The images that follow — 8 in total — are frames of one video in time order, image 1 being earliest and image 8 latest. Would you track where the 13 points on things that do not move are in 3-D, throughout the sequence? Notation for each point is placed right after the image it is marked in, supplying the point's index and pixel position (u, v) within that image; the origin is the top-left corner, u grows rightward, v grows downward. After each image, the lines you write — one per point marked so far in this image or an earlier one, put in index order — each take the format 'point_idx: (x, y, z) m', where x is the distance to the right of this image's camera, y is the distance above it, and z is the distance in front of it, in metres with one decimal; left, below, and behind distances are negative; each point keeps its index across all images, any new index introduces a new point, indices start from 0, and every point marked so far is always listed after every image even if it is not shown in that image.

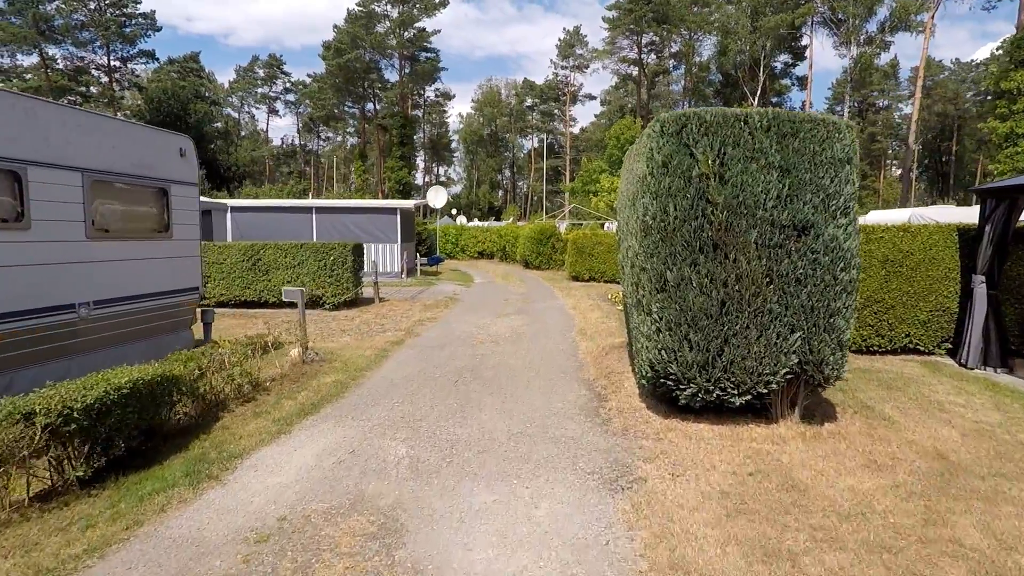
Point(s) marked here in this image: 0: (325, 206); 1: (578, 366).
0: (-6.3, +2.8, +19.9) m
1: (+0.8, -0.9, +7.0) m
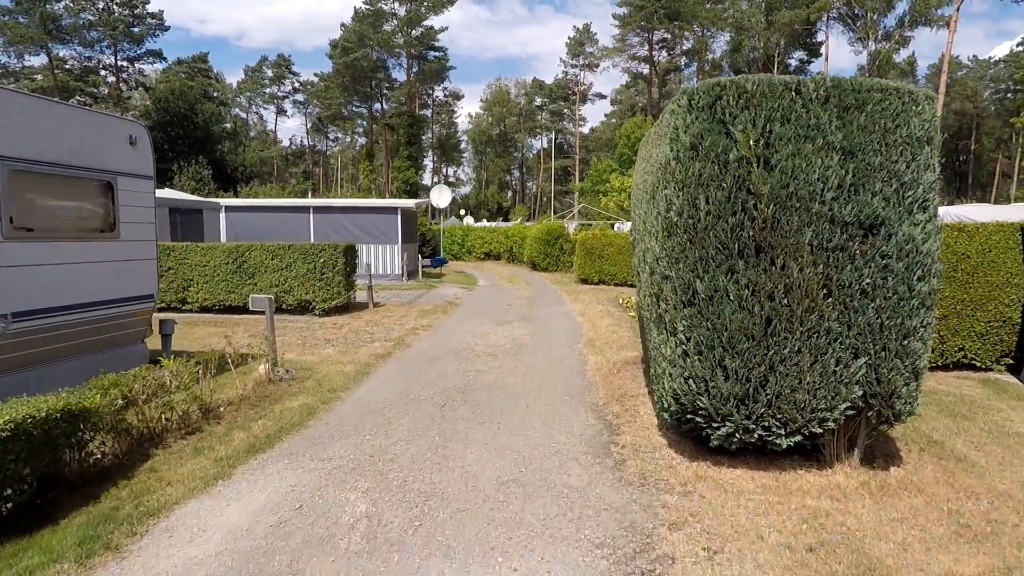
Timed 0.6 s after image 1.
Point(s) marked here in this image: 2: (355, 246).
0: (-6.1, +2.7, +19.1) m
1: (+0.8, -1.0, +6.1) m
2: (-3.4, +0.9, +12.3) m
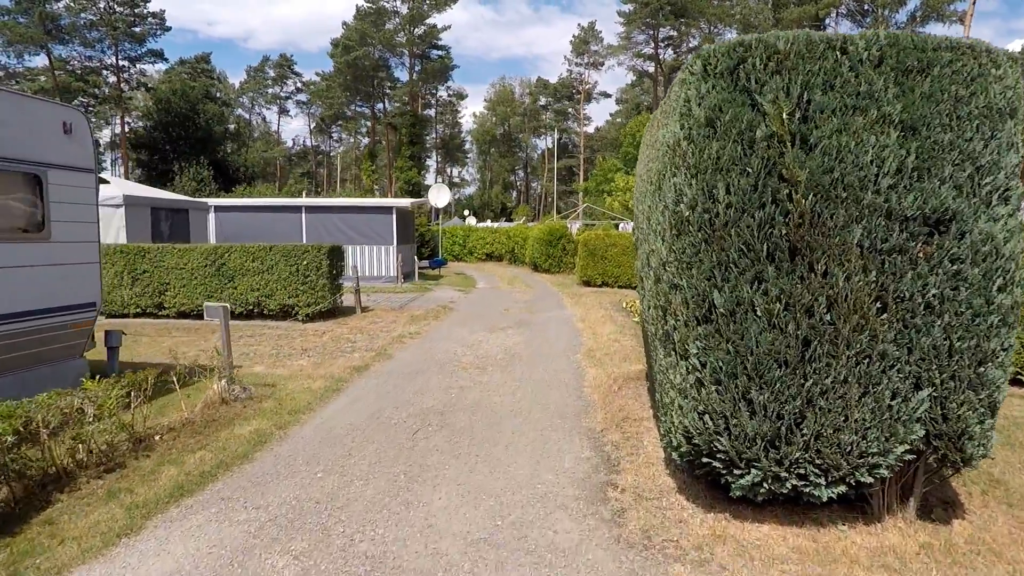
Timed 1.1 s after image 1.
0: (-6.1, +2.6, +18.4) m
1: (+0.6, -1.1, +5.3) m
2: (-3.4, +0.8, +11.6) m
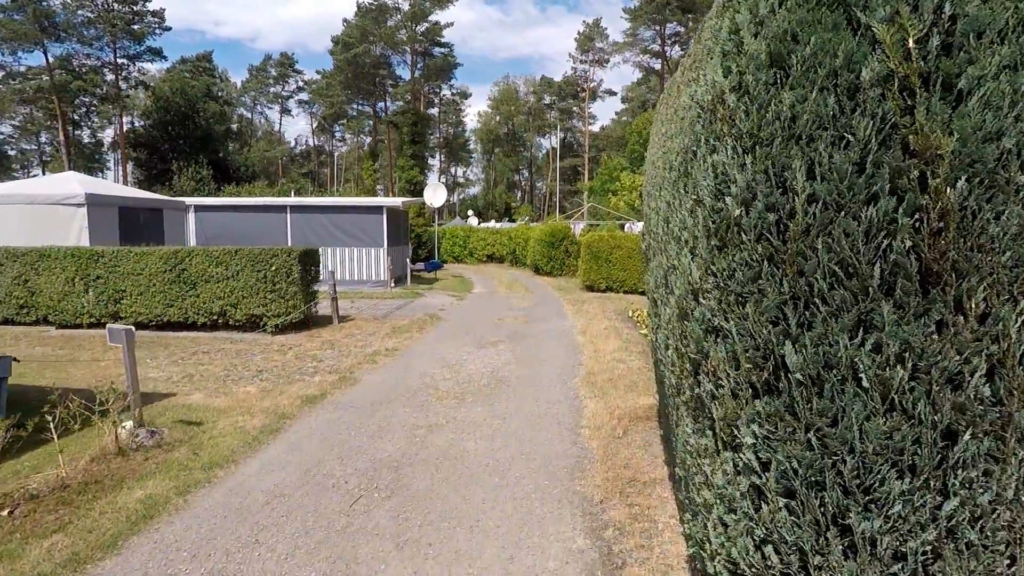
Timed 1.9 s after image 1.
0: (-6.2, +2.5, +17.3) m
1: (+0.5, -1.2, +4.2) m
2: (-3.5, +0.7, +10.5) m
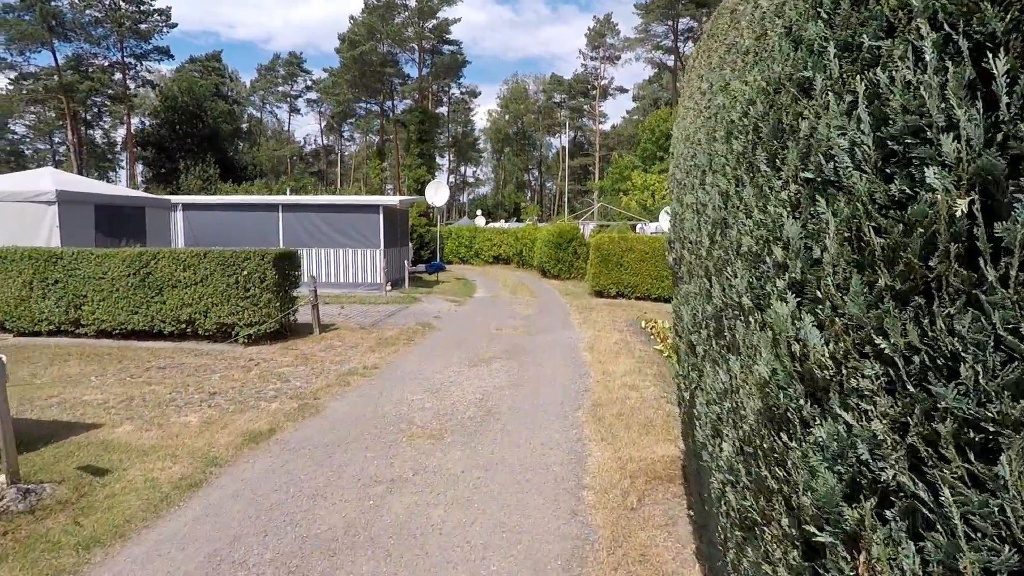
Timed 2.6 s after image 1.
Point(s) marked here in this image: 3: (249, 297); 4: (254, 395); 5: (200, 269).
0: (-6.0, +2.4, +16.3) m
1: (+0.3, -1.4, +3.1) m
2: (-3.6, +0.5, +9.5) m
3: (-4.0, -0.2, +9.0) m
4: (-2.7, -1.1, +6.3) m
5: (-4.8, +0.3, +9.1) m
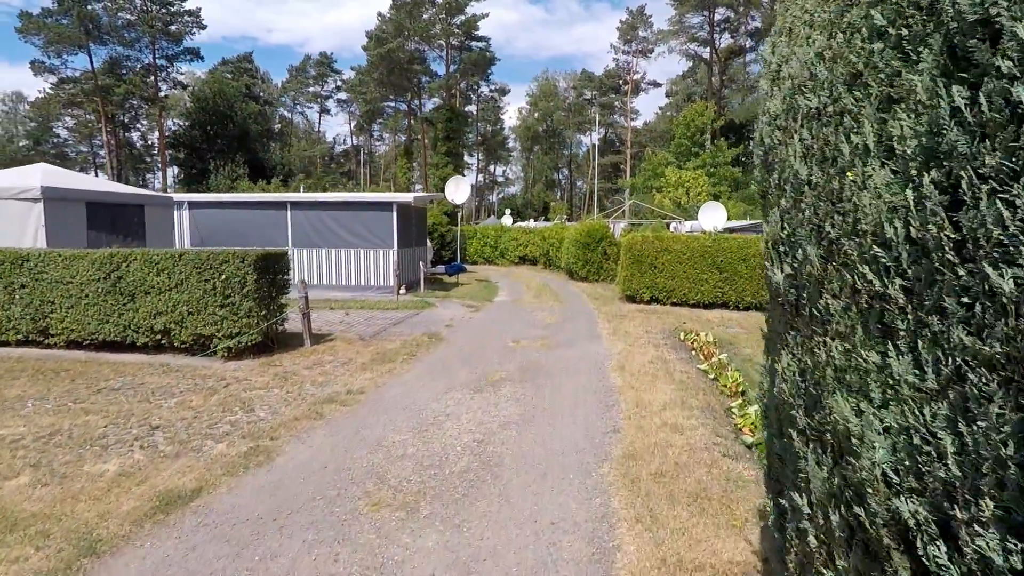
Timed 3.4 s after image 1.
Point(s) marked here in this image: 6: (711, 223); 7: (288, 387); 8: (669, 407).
0: (-5.5, +2.3, +15.3) m
1: (+0.2, -1.5, +1.8) m
2: (-3.3, +0.5, +8.3) m
3: (-3.8, -0.2, +7.9) m
4: (-2.7, -1.2, +5.1) m
5: (-4.6, +0.2, +8.0) m
6: (+5.2, +1.7, +15.4) m
7: (-2.5, -1.1, +6.7) m
8: (+1.5, -1.1, +5.6) m
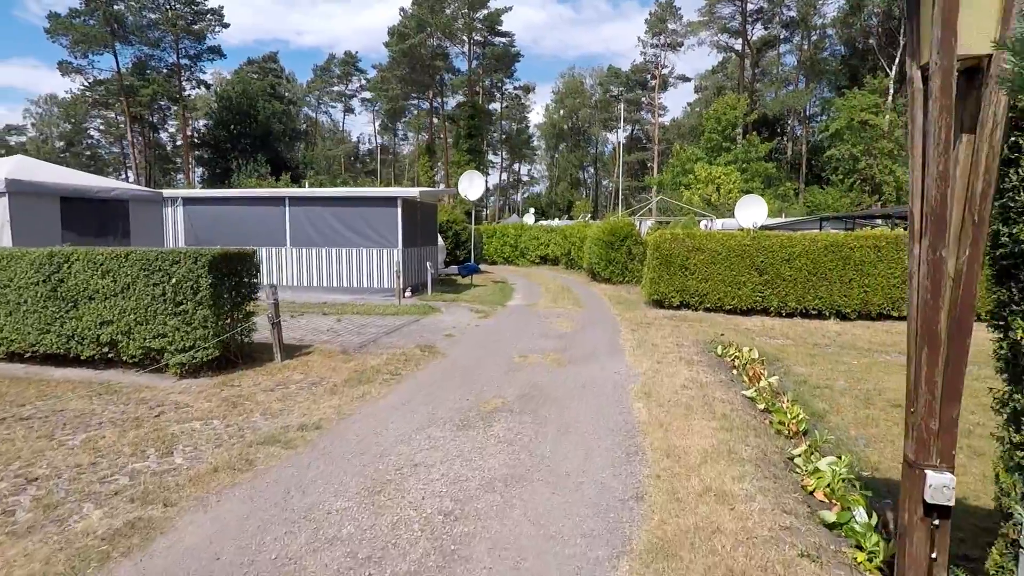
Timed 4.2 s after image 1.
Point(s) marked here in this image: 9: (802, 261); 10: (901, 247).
0: (-5.1, +2.2, +14.2) m
1: (0.0, -1.5, +0.4) m
2: (-3.3, +0.4, +7.1) m
3: (-3.8, -0.3, +6.7) m
4: (-2.8, -1.3, +3.9) m
5: (-4.6, +0.1, +6.8) m
6: (+5.6, +1.6, +13.8) m
7: (-2.5, -1.2, +5.4) m
8: (+1.4, -1.2, +4.2) m
9: (+6.0, +0.6, +12.2) m
10: (+7.9, +0.8, +12.0) m
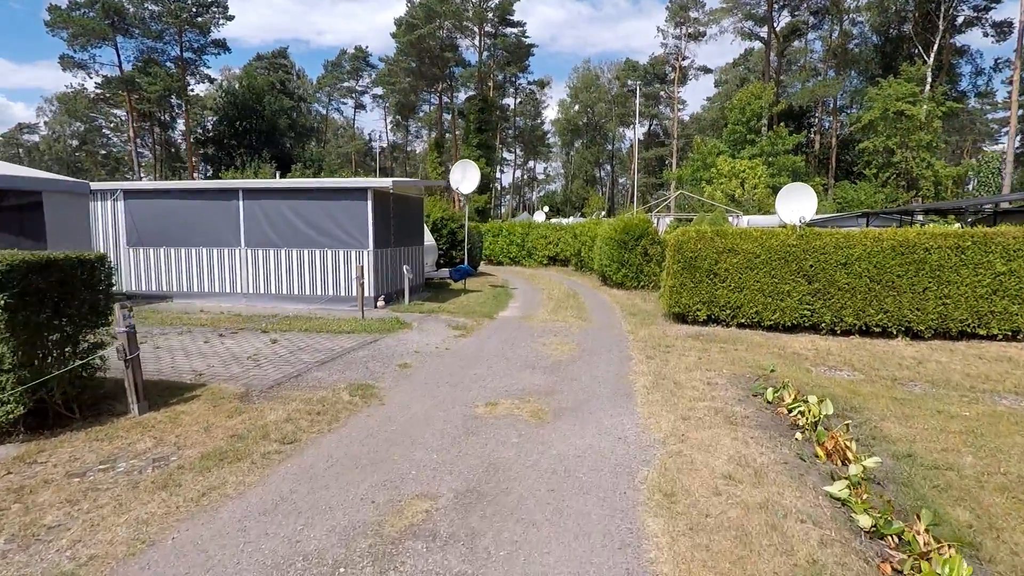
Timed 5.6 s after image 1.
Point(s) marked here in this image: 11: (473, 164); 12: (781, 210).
0: (-5.3, +2.1, +12.0) m
1: (-0.6, -1.7, -1.9) m
2: (-3.6, +0.2, +4.9) m
3: (-4.2, -0.5, +4.5) m
4: (-3.2, -1.5, +1.6) m
5: (-4.9, 0.0, +4.6) m
6: (+5.4, +1.4, +11.3) m
7: (-3.0, -1.4, +3.2) m
8: (+1.0, -1.4, +1.8) m
9: (+5.8, +0.4, +9.7) m
10: (+7.7, +0.6, +9.4) m
11: (-1.1, +3.5, +16.9) m
12: (+5.2, +1.5, +11.4) m
